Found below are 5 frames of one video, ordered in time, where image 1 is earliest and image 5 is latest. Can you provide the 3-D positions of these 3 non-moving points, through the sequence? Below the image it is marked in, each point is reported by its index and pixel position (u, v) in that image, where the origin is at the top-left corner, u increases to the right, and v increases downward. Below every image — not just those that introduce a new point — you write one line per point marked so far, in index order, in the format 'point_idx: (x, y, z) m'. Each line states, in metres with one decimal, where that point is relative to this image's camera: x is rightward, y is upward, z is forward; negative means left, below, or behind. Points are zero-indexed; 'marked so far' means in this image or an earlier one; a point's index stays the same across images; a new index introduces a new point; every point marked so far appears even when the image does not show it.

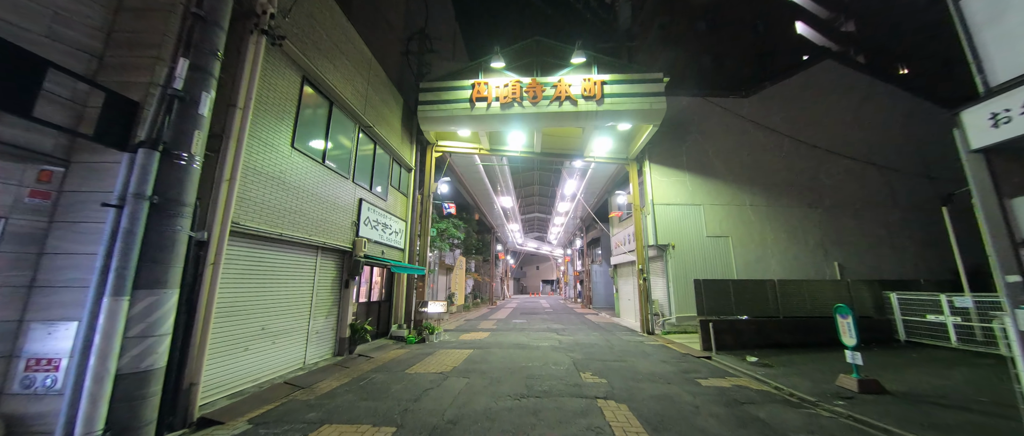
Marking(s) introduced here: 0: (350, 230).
0: (-3.4, -0.3, +7.3) m
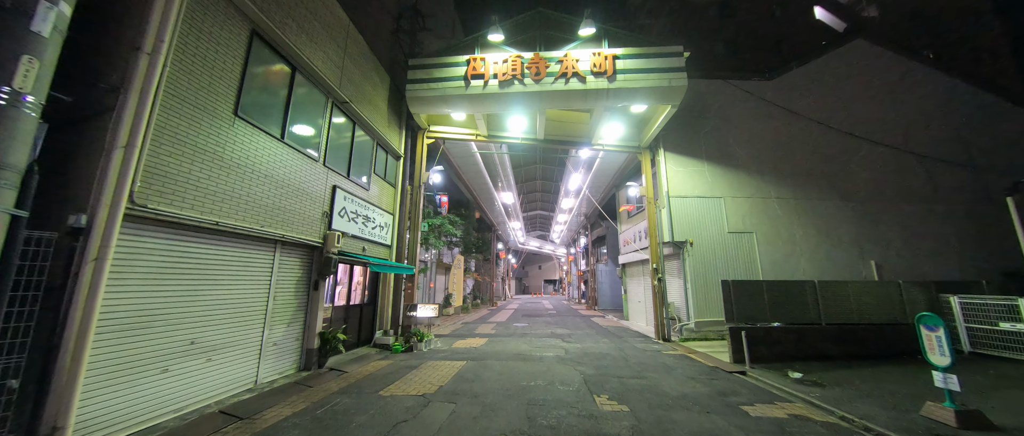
0: (-3.4, -0.1, +6.2) m
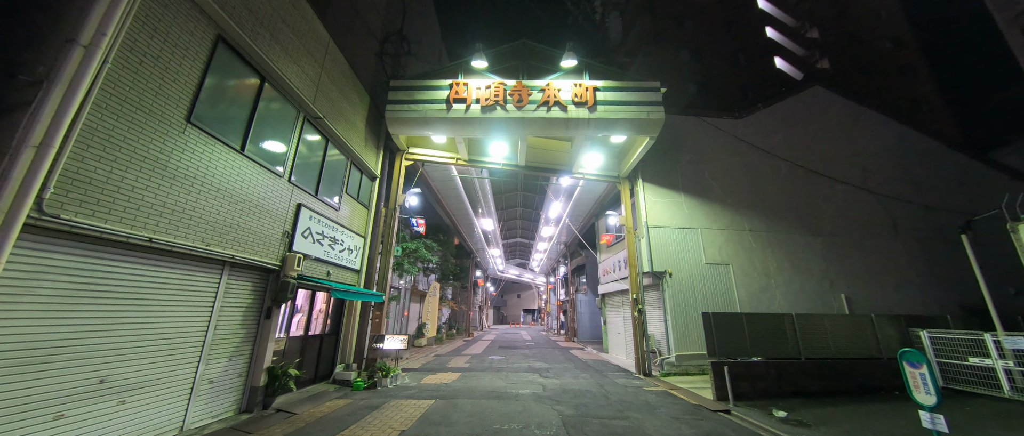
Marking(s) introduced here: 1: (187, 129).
0: (-3.8, -0.4, +5.7) m
1: (-3.9, +1.1, +4.2) m
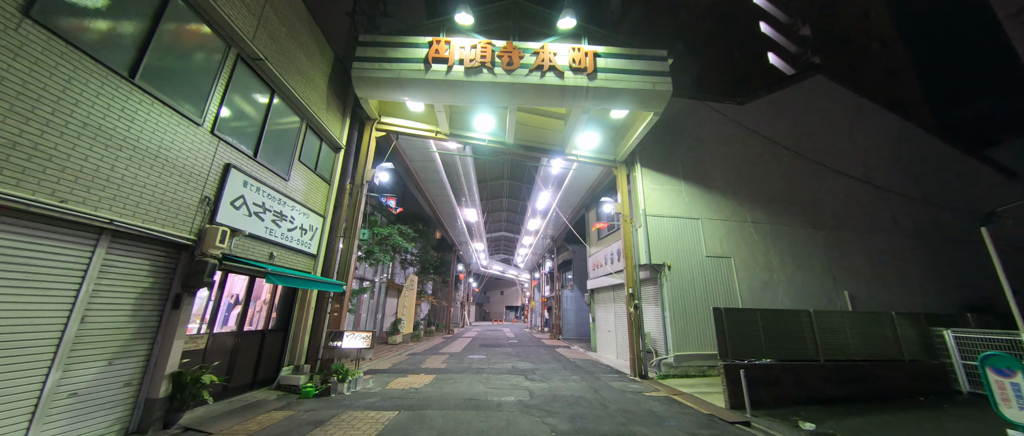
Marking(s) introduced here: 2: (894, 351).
0: (-3.9, +0.1, +4.4) m
1: (-3.9, +1.5, +2.9) m
2: (+7.5, -2.6, +6.9) m
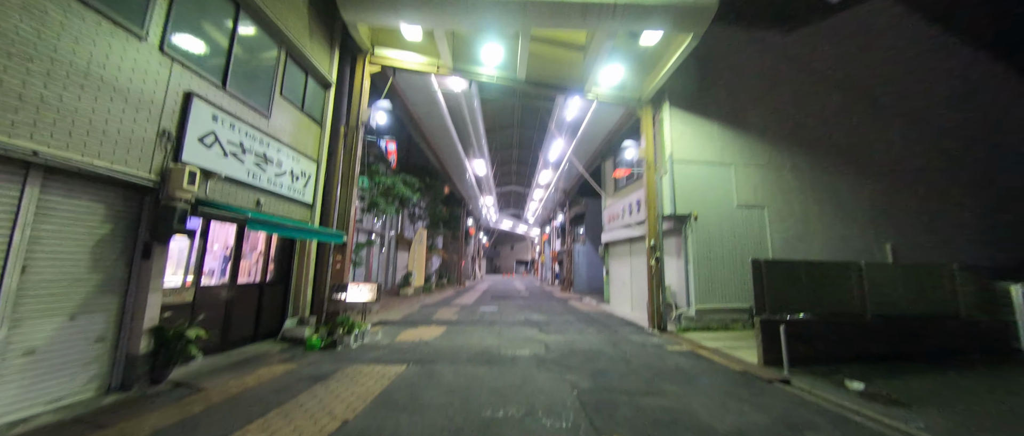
0: (-3.7, +0.8, +3.8) m
1: (-3.8, +2.0, +2.1) m
2: (+7.8, -1.6, +6.3) m
